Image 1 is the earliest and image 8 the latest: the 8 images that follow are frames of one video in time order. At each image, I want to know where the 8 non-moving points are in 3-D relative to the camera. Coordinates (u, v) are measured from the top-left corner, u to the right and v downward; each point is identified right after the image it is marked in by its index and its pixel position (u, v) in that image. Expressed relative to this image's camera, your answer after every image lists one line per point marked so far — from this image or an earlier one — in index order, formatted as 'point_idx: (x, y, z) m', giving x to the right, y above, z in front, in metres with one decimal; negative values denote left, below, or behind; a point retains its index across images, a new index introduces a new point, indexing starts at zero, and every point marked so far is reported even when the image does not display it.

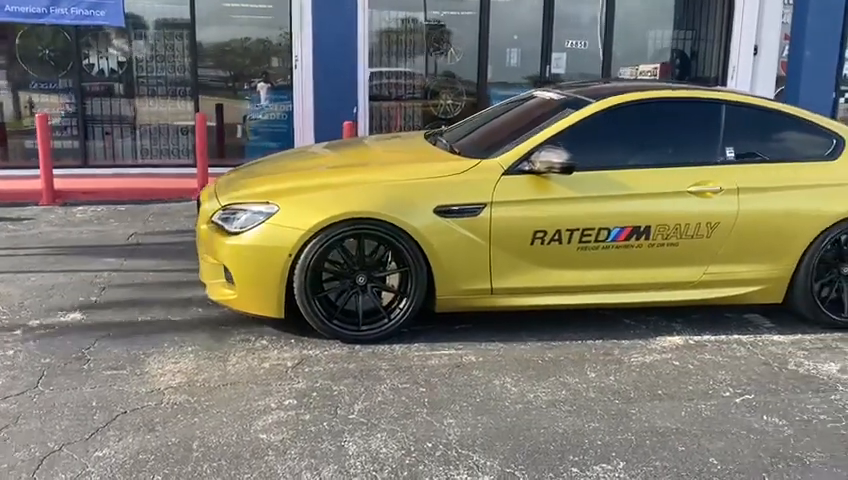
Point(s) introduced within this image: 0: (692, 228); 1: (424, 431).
0: (+1.6, +0.1, +4.6) m
1: (0.0, -0.9, +3.4) m
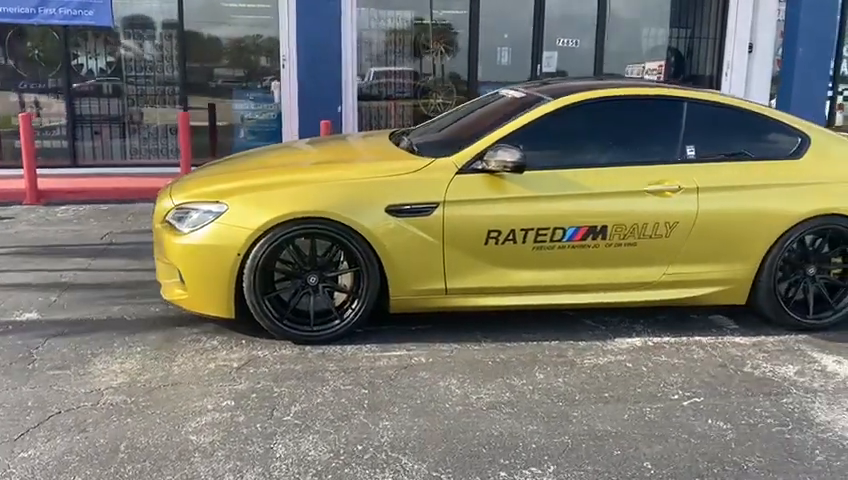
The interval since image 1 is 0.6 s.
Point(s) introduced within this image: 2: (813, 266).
0: (+1.3, +0.1, +4.5) m
1: (-0.3, -0.9, +3.3) m
2: (+2.5, -0.2, +4.8) m
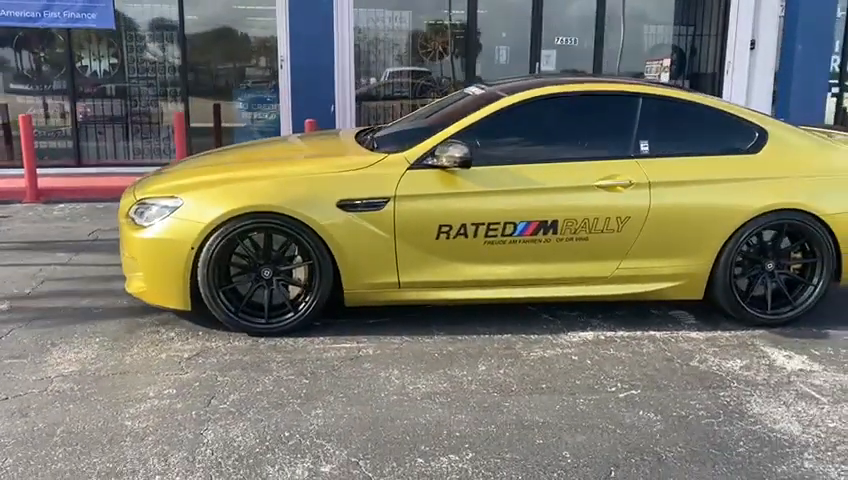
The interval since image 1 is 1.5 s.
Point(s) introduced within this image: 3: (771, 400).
0: (+1.1, +0.1, +4.5) m
1: (-0.6, -0.8, +3.4) m
2: (+2.2, -0.1, +4.7) m
3: (+1.7, -0.8, +3.7) m
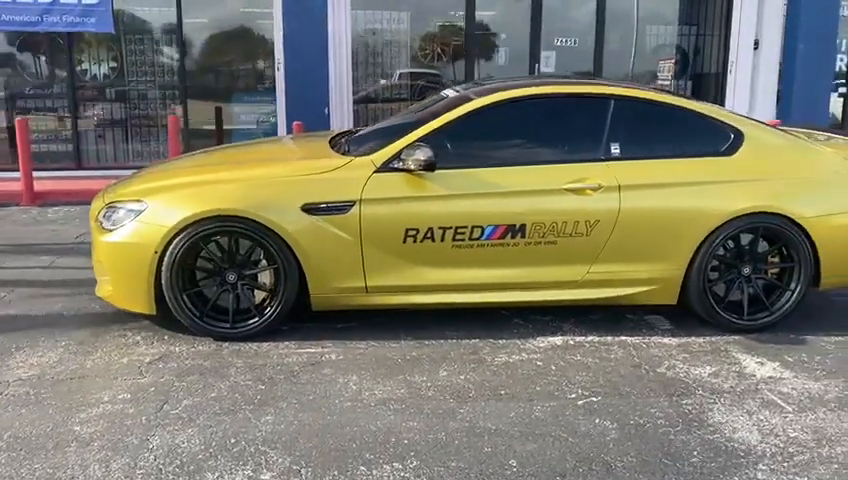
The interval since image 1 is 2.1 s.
0: (+0.9, +0.1, +4.4) m
1: (-0.8, -0.8, +3.4) m
2: (+2.0, -0.2, +4.6) m
3: (+1.5, -0.8, +3.6) m
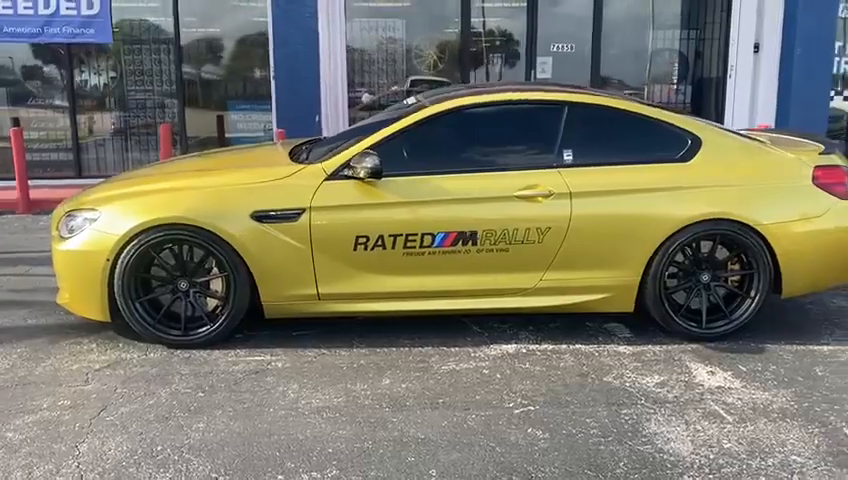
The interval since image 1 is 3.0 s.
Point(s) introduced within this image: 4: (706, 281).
0: (+0.6, 0.0, +4.4) m
1: (-1.2, -0.9, +3.4) m
2: (+1.7, -0.2, +4.6) m
3: (+1.2, -0.9, +3.6) m
4: (+1.7, -0.3, +4.6) m
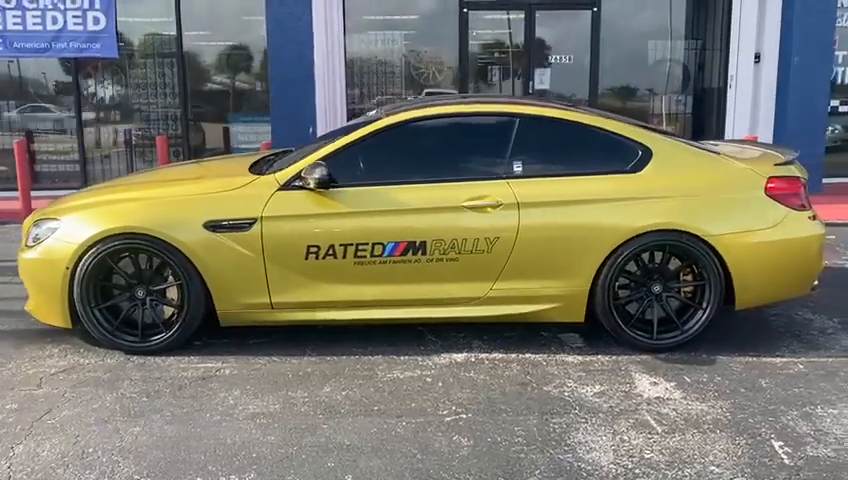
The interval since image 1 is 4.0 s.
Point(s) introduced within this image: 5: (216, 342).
0: (+0.3, 0.0, +4.5) m
1: (-1.5, -0.9, +3.5) m
2: (+1.4, -0.3, +4.6) m
3: (+0.8, -0.9, +3.6) m
4: (+1.4, -0.3, +4.6) m
5: (-1.3, -0.6, +4.8) m
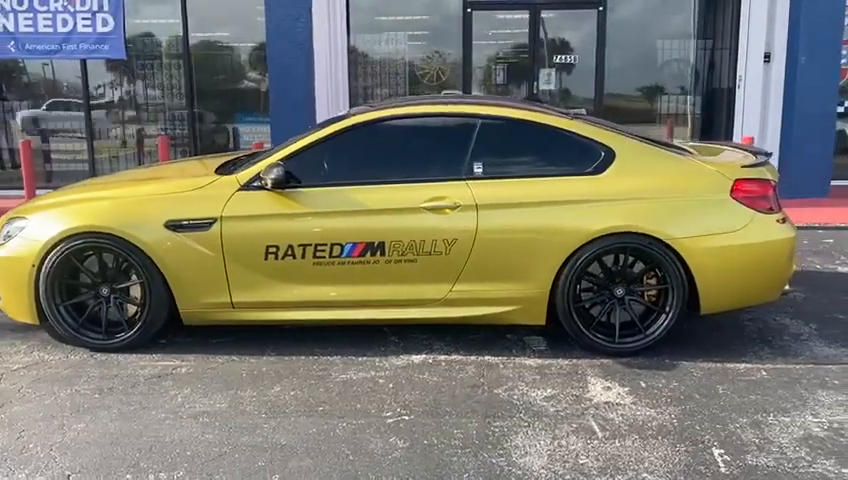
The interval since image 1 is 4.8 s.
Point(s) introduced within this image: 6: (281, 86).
0: (0.0, 0.0, +4.4) m
1: (-1.8, -0.9, +3.6) m
2: (+1.2, -0.3, +4.5) m
3: (+0.6, -0.9, +3.5) m
4: (+1.2, -0.3, +4.5) m
5: (-1.6, -0.6, +4.8) m
6: (-1.9, +2.2, +10.7) m
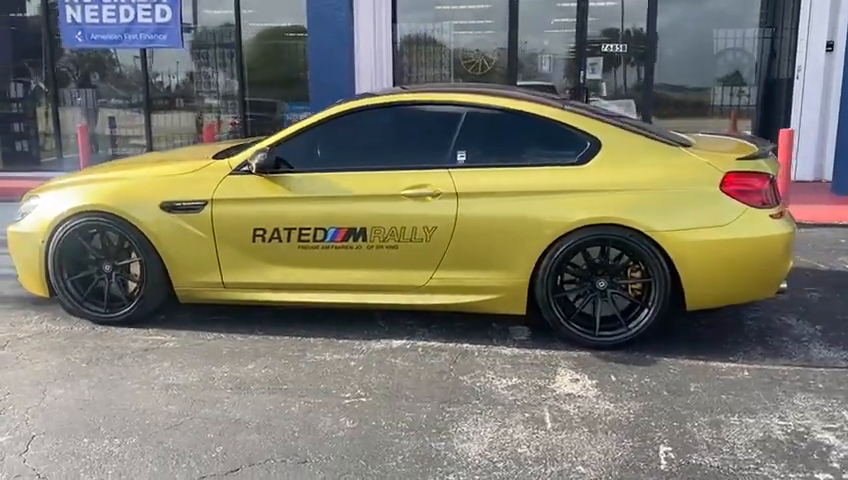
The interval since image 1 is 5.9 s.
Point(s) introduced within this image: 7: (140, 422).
0: (-0.1, +0.1, +4.5) m
1: (-2.0, -0.8, +3.8) m
2: (+1.1, -0.2, +4.4) m
3: (+0.3, -0.9, +3.5) m
4: (+1.1, -0.3, +4.4) m
5: (-1.6, -0.5, +5.0) m
6: (-1.3, +2.4, +10.9) m
7: (-1.3, -0.9, +3.5) m
